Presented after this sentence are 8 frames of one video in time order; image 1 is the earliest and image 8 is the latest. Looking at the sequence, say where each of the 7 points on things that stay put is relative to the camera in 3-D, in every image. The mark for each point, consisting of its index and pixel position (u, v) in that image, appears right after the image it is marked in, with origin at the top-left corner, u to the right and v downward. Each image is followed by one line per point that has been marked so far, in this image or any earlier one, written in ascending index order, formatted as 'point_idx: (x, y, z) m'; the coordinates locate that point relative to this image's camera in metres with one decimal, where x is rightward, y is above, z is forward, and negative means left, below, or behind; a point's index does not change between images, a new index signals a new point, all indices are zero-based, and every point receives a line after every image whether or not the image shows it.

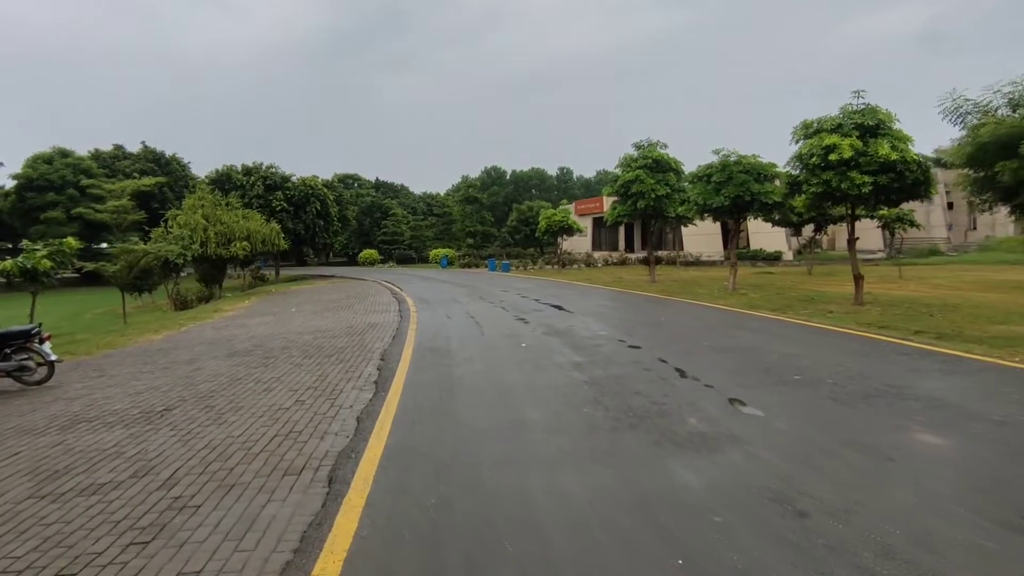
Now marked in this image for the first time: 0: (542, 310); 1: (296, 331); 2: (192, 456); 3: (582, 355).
0: (+0.8, -0.6, +14.8) m
1: (-4.6, -0.9, +12.4) m
2: (-2.5, -1.3, +4.7) m
3: (+1.0, -1.0, +8.2) m
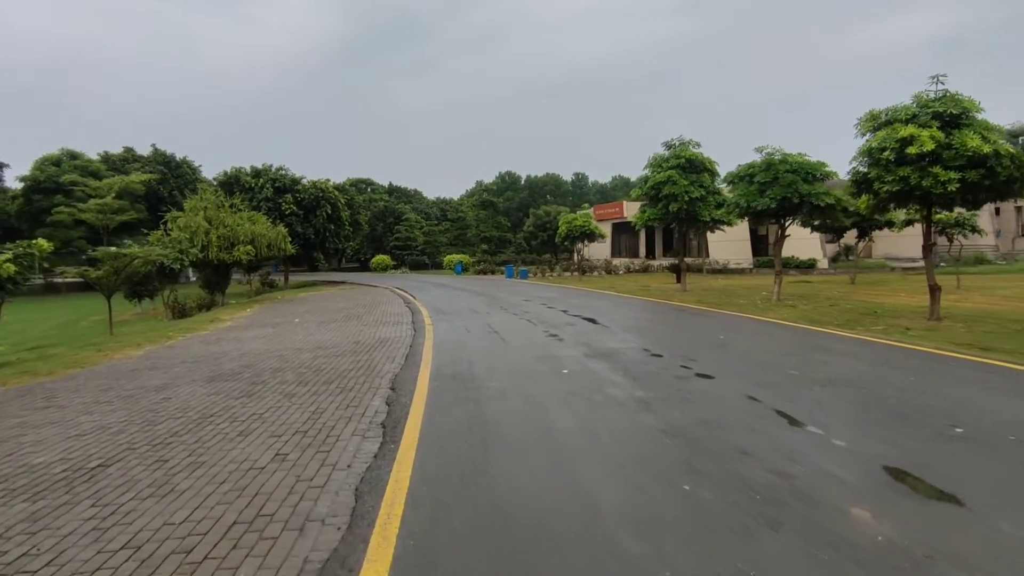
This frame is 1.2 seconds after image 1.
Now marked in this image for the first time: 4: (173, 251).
0: (+1.4, -0.8, +13.1) m
1: (-4.0, -1.1, +10.8) m
2: (-2.1, -1.4, +3.1) m
3: (+1.4, -1.1, +6.6) m
4: (-11.5, +1.2, +19.9) m
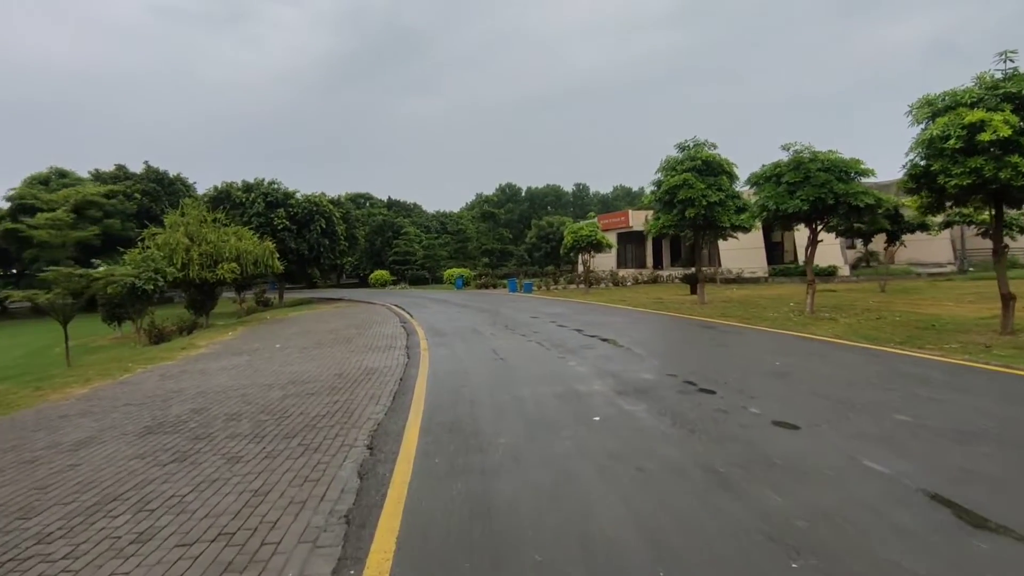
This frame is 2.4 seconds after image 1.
0: (+1.5, -1.1, +11.4) m
1: (-3.8, -1.5, +9.1) m
2: (-2.0, -1.6, +1.3) m
3: (+1.6, -1.3, +4.8) m
4: (-11.3, +0.5, +18.3) m
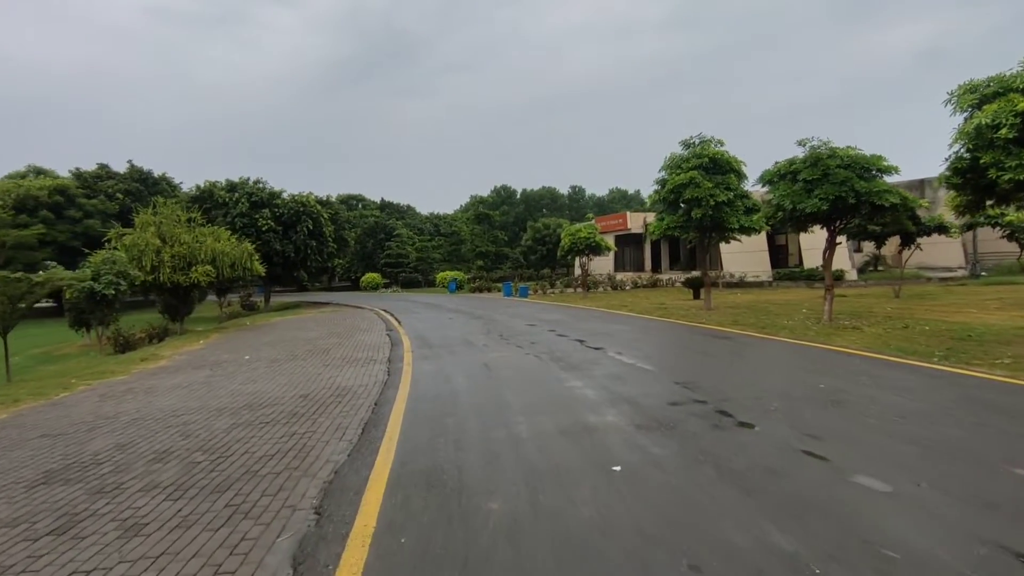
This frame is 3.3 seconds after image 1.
0: (+1.5, -1.2, +10.1) m
1: (-3.9, -1.6, +7.8) m
2: (-2.0, -1.7, 0.0) m
3: (+1.6, -1.4, +3.6) m
4: (-11.5, +0.4, +16.9) m
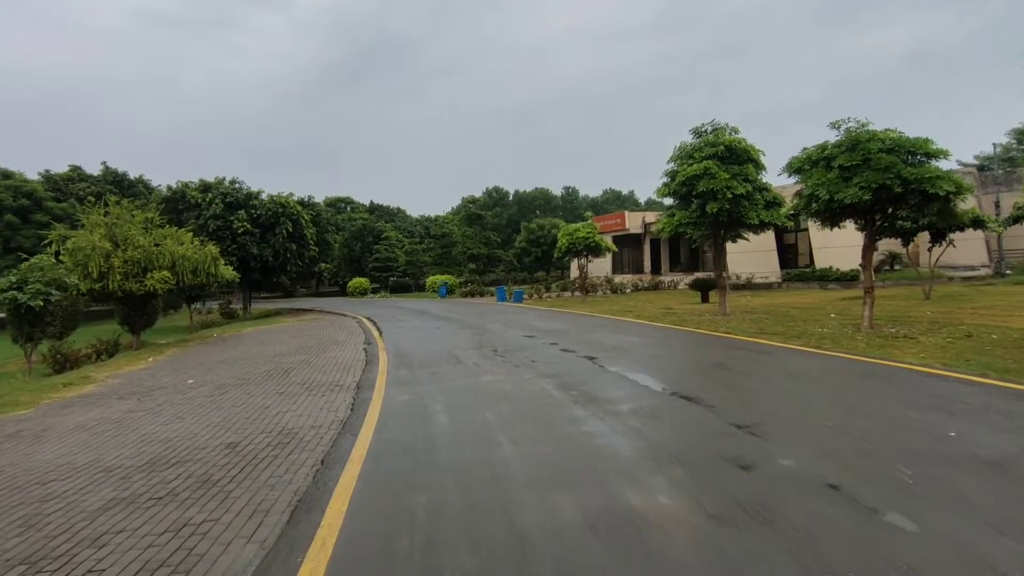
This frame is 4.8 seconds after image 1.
0: (+1.4, -1.3, +8.1) m
1: (-3.9, -1.7, +5.7) m
2: (-1.9, -1.7, -2.1) m
3: (+1.6, -1.4, +1.5) m
4: (-11.6, +0.1, +14.7) m
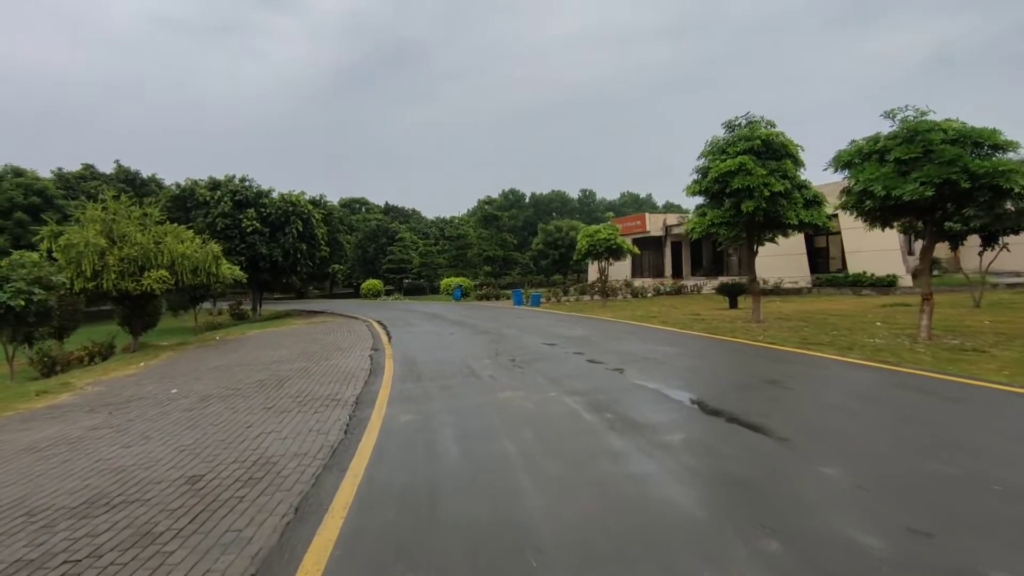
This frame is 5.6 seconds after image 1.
0: (+1.7, -1.4, +6.9) m
1: (-3.7, -1.7, +4.6) m
2: (-1.9, -1.7, -3.2) m
3: (+1.7, -1.4, +0.3) m
4: (-11.2, +0.2, +13.8) m
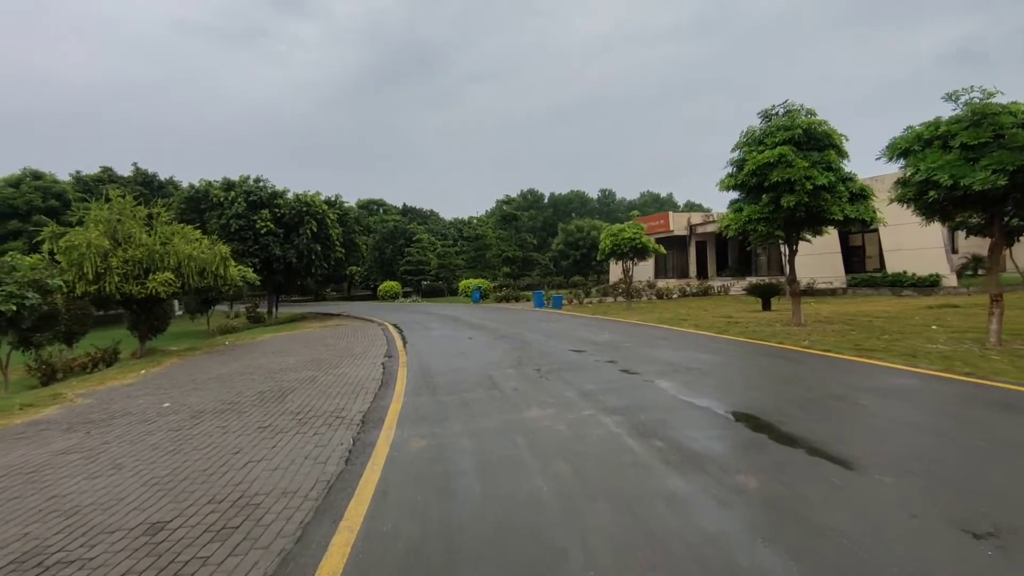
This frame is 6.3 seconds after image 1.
0: (+2.0, -1.4, +5.8) m
1: (-3.5, -1.7, +3.7) m
2: (-1.9, -1.7, -4.1) m
3: (+1.8, -1.5, -0.7) m
4: (-10.7, +0.1, +13.2) m
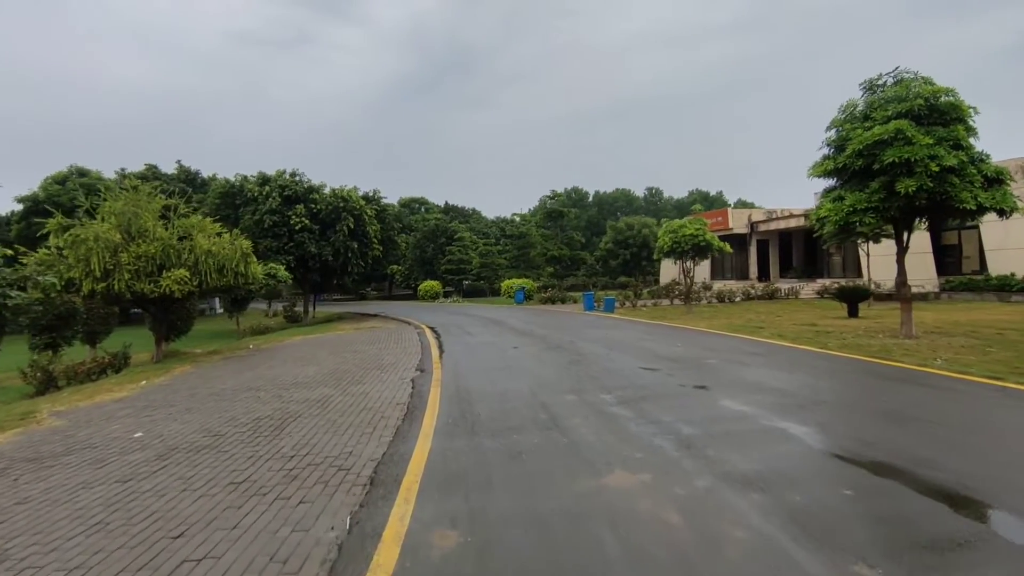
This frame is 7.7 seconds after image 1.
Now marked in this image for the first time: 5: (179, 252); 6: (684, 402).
0: (+2.5, -1.4, +3.5) m
1: (-3.1, -1.7, +1.9) m
2: (-2.1, -1.7, -6.1) m
3: (+1.8, -1.5, -3.0) m
4: (-9.6, +0.1, +11.8) m
5: (-8.2, +0.9, +14.6) m
6: (+2.0, -1.3, +6.9) m
